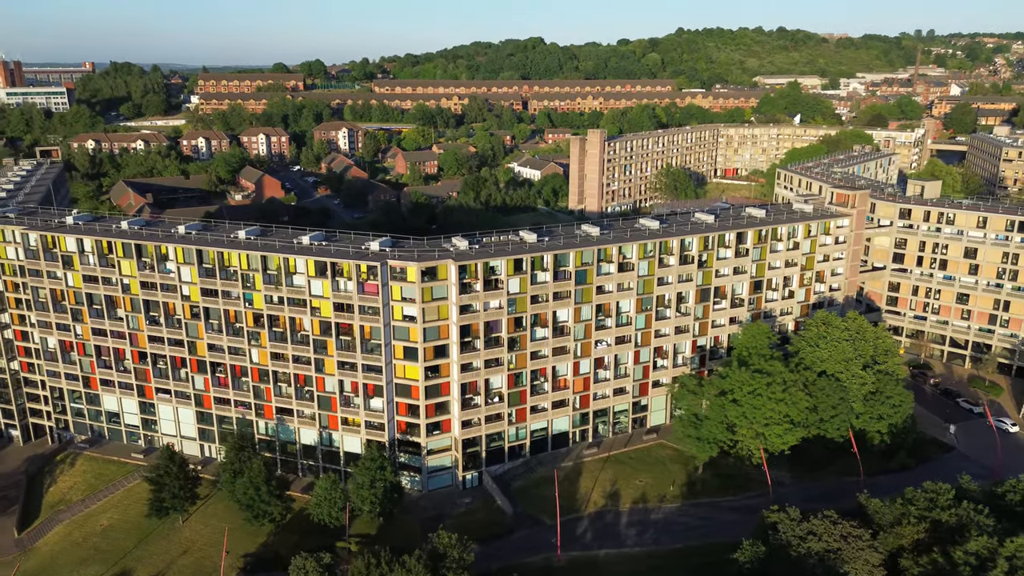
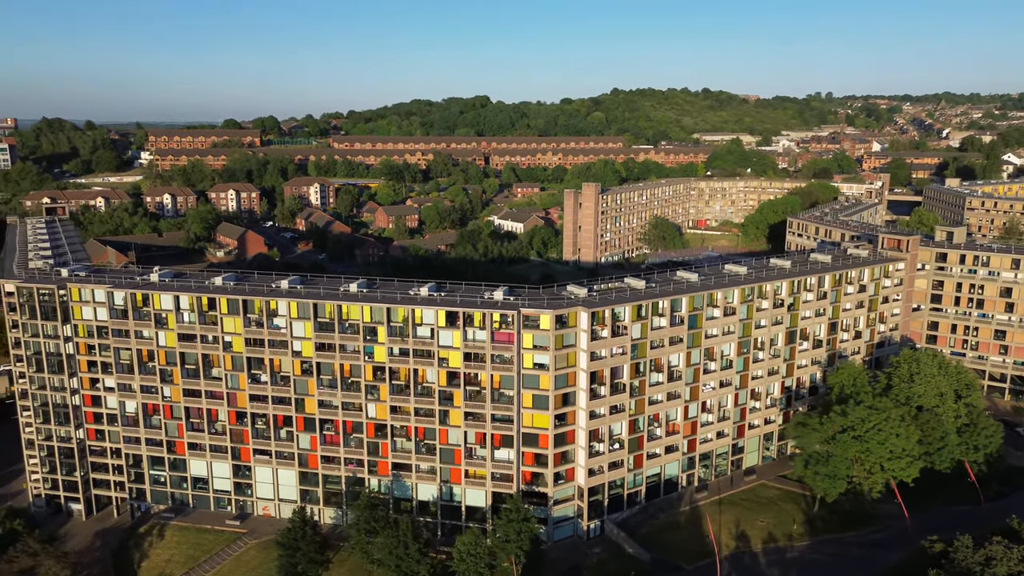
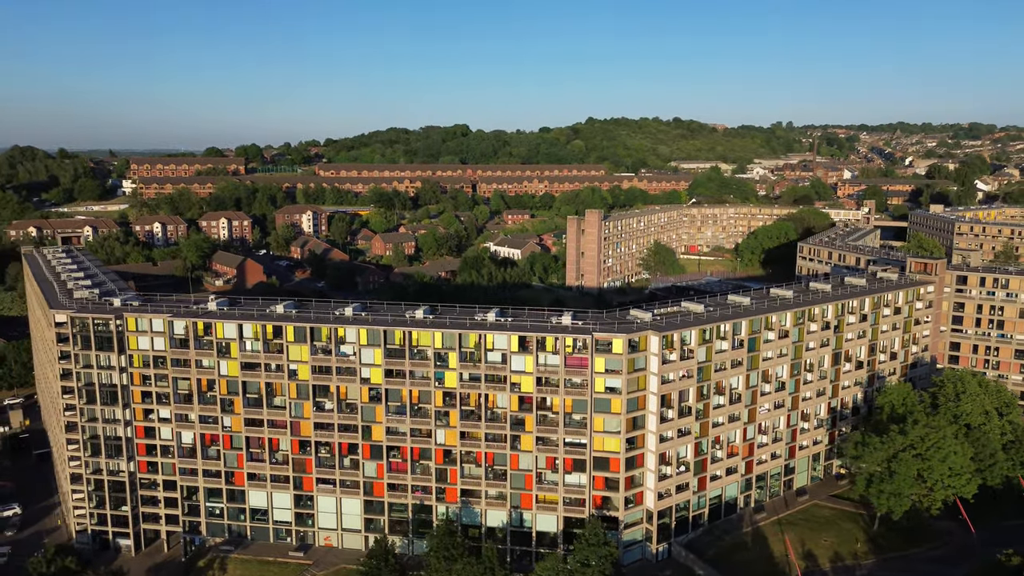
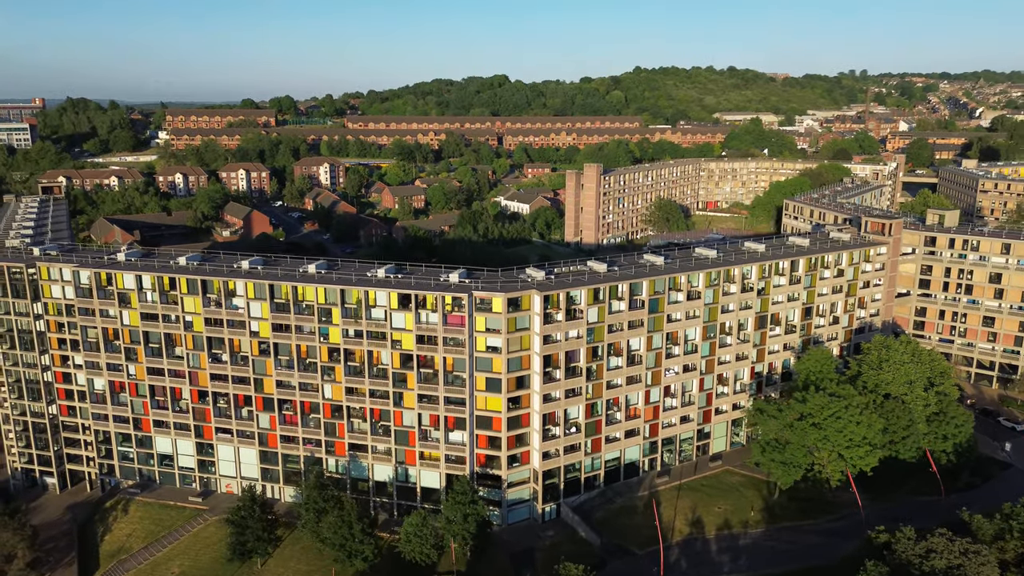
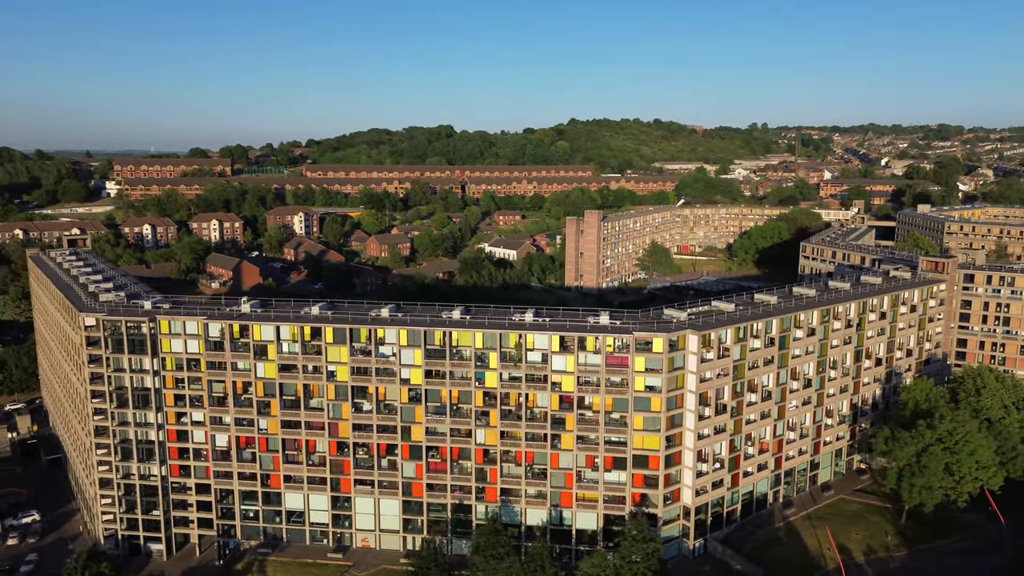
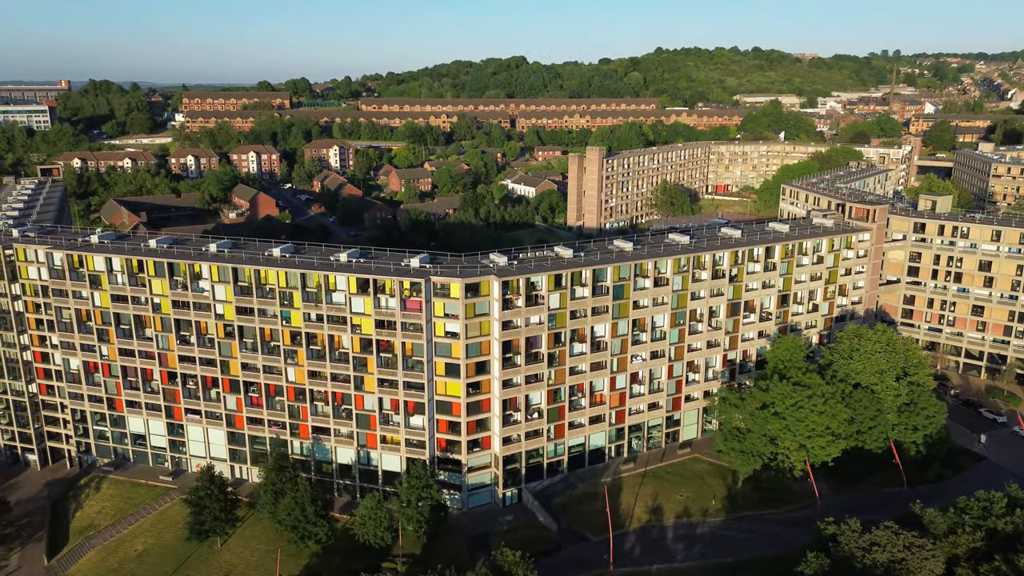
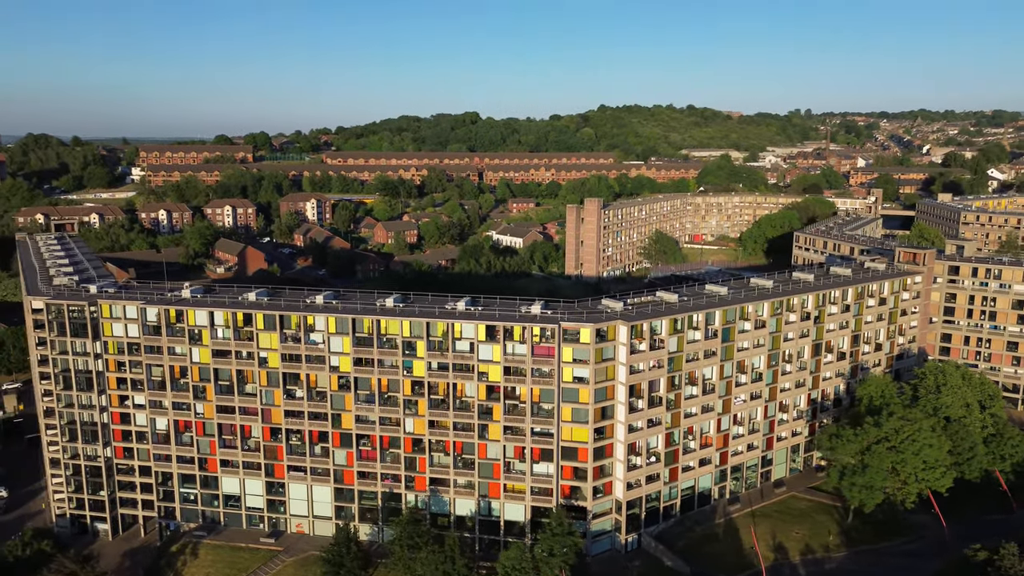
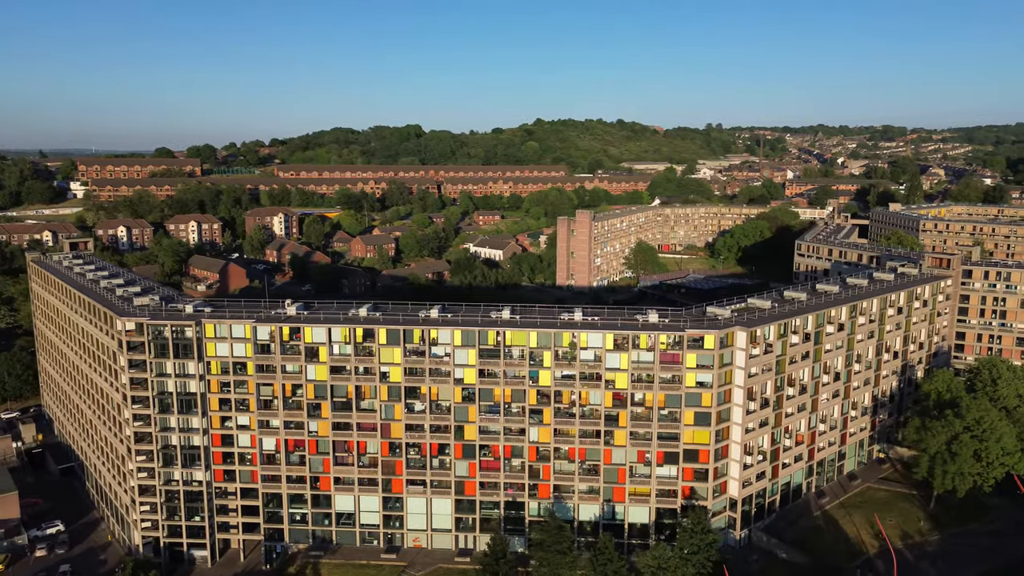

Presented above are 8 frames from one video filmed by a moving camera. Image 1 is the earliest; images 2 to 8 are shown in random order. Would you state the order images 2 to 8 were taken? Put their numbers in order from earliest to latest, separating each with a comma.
6, 4, 2, 7, 3, 5, 8
